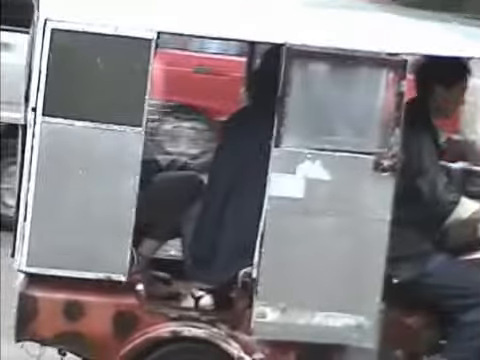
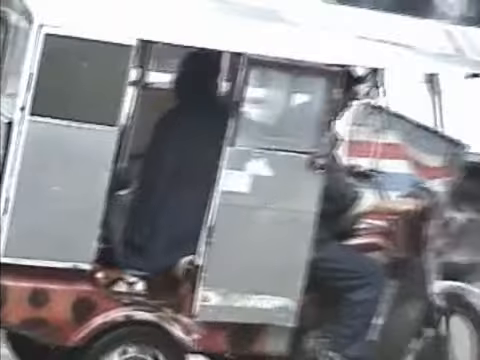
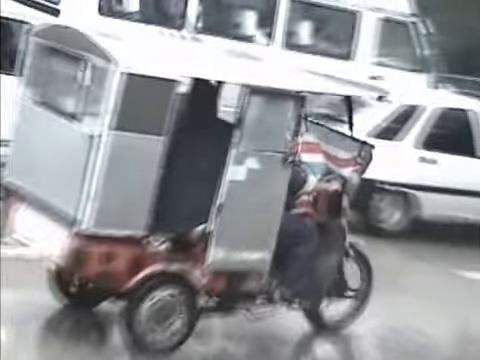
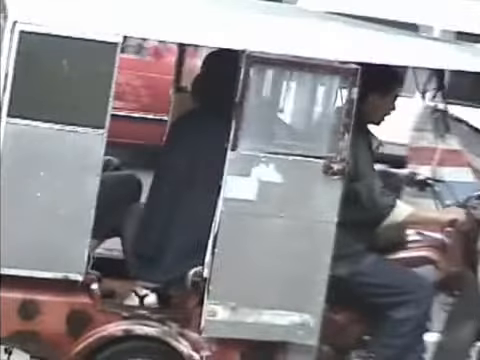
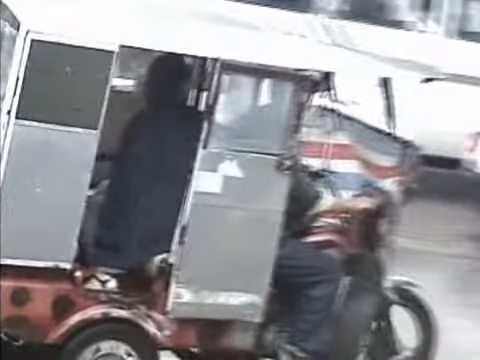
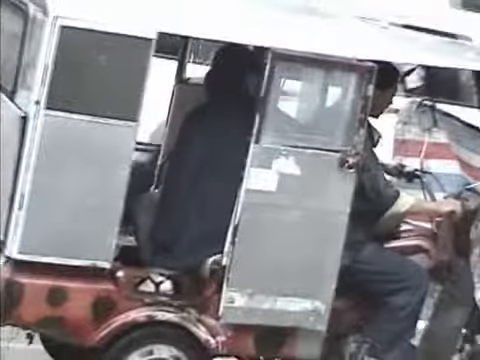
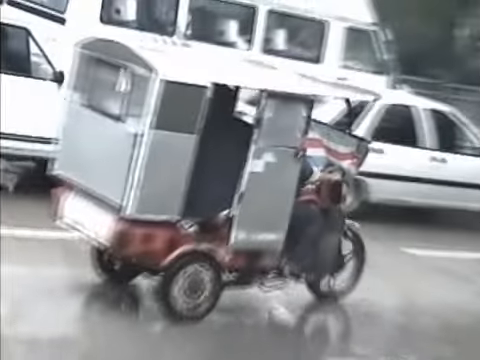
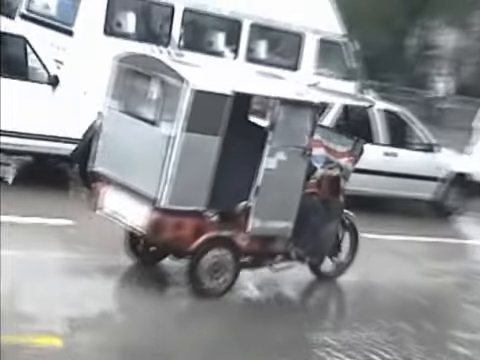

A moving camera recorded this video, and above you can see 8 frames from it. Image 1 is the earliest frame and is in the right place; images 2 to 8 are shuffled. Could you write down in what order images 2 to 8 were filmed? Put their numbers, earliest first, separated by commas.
4, 6, 2, 5, 3, 7, 8
